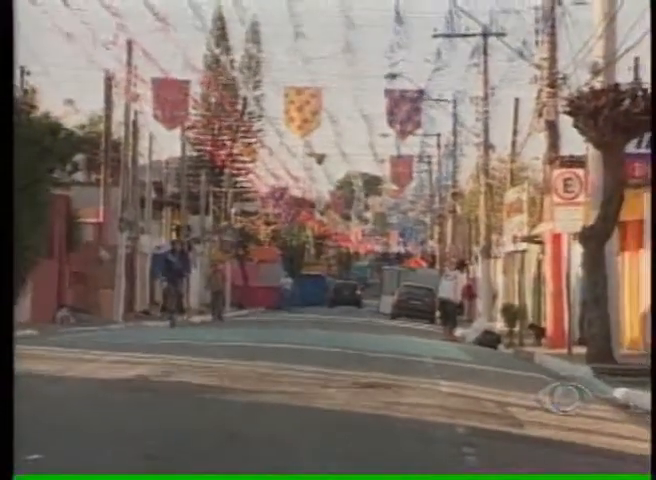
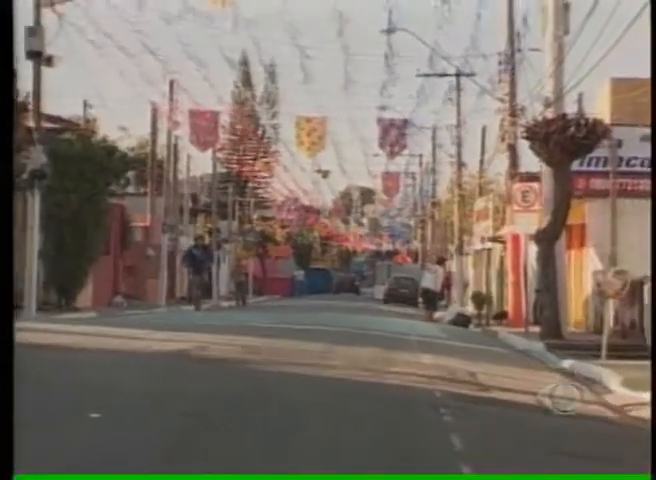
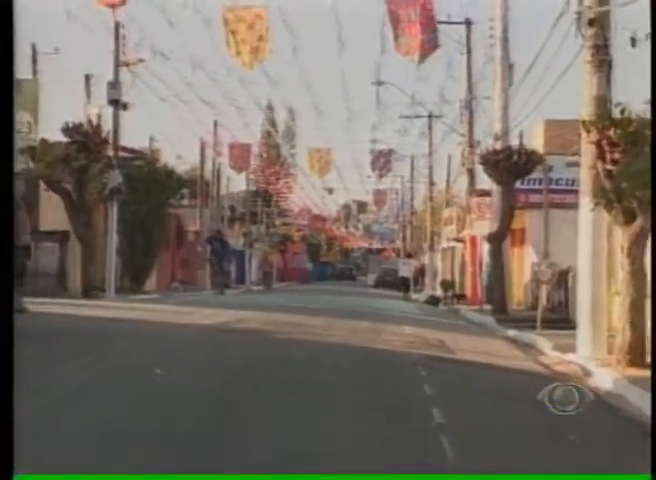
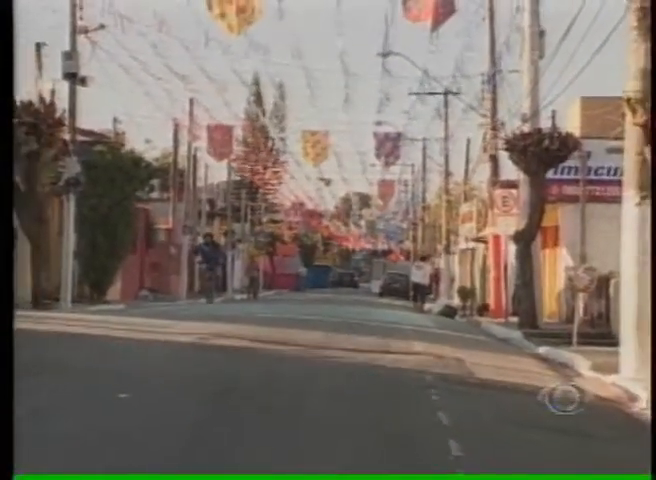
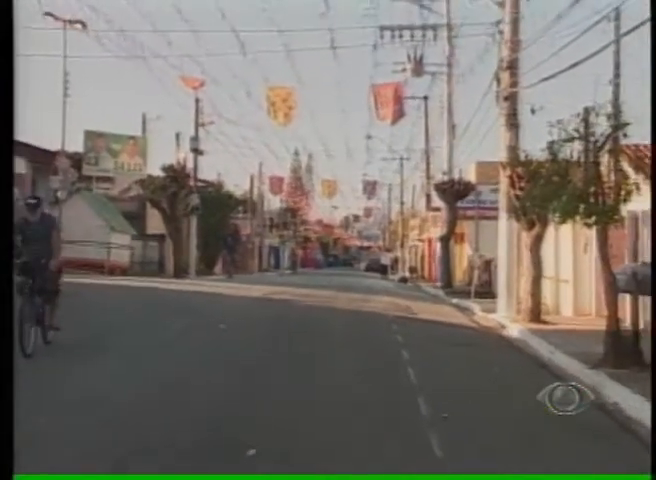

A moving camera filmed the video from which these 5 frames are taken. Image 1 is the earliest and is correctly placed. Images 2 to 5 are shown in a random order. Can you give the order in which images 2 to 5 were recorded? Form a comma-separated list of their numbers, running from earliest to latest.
2, 4, 3, 5
